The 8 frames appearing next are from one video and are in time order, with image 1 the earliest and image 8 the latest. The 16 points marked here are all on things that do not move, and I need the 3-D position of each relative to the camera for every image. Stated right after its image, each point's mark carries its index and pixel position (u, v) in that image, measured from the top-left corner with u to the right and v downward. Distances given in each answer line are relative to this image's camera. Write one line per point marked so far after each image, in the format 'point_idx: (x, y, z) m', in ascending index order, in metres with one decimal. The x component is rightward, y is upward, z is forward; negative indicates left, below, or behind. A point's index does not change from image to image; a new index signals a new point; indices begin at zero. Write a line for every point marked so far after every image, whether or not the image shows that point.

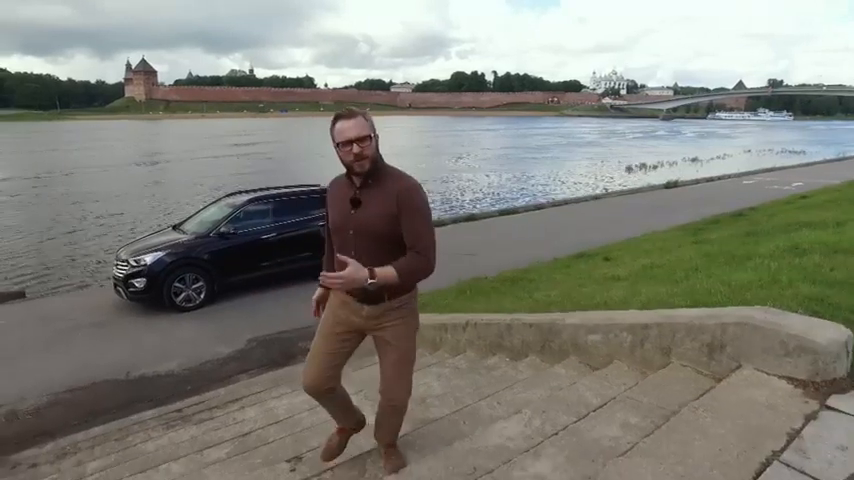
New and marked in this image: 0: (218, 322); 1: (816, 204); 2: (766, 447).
0: (-3.1, -1.2, +8.4) m
1: (+9.9, +0.9, +14.3) m
2: (+1.4, -0.9, +2.4) m
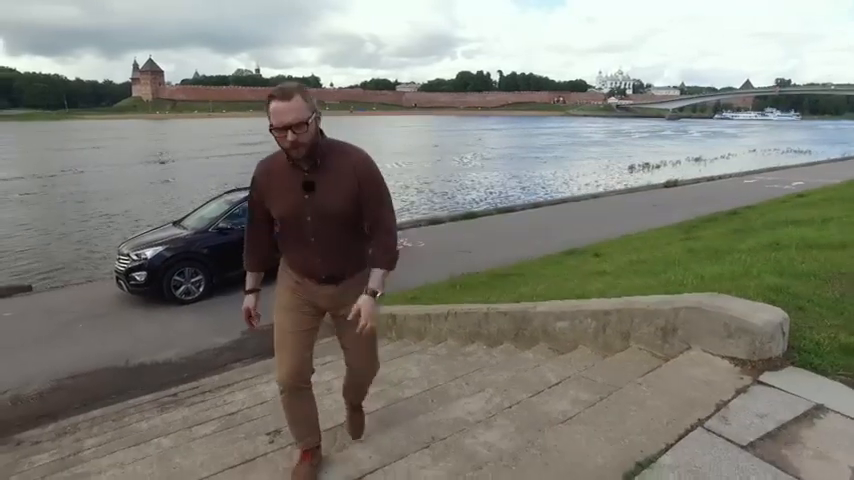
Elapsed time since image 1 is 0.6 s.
0: (-3.2, -1.1, +8.7) m
1: (+9.9, +1.0, +14.4) m
2: (+1.2, -0.8, +2.6) m
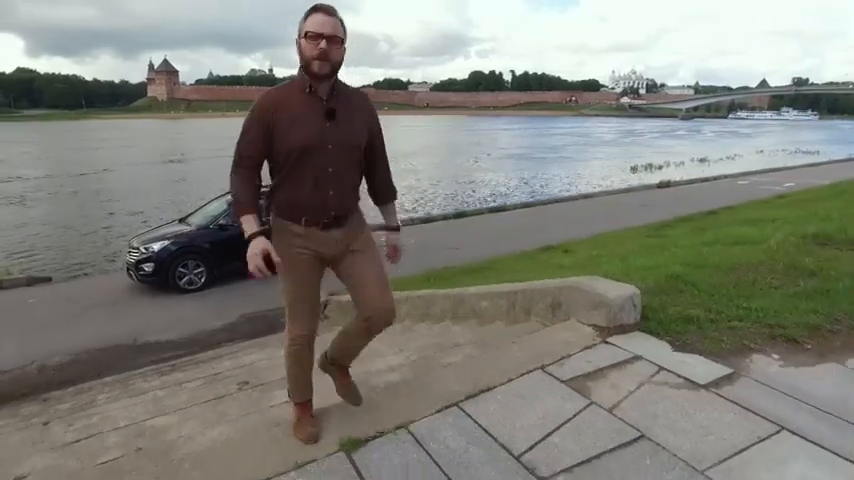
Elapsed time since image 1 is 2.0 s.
0: (-3.6, -1.1, +9.7) m
1: (+9.6, +1.0, +15.1) m
2: (+0.7, -0.8, +3.5) m
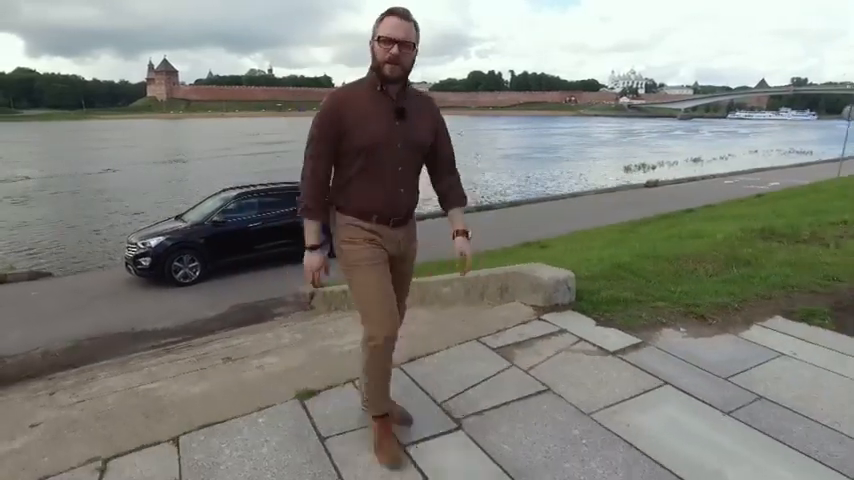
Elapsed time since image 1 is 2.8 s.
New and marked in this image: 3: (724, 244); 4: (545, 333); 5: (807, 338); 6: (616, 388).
0: (-4.0, -1.0, +10.3) m
1: (+9.3, +1.1, +15.7) m
2: (+0.4, -0.7, +4.1) m
3: (+3.8, 0.0, +7.2) m
4: (+0.8, -0.7, +4.1) m
5: (+2.7, -0.7, +4.0) m
6: (+1.1, -0.8, +3.2) m
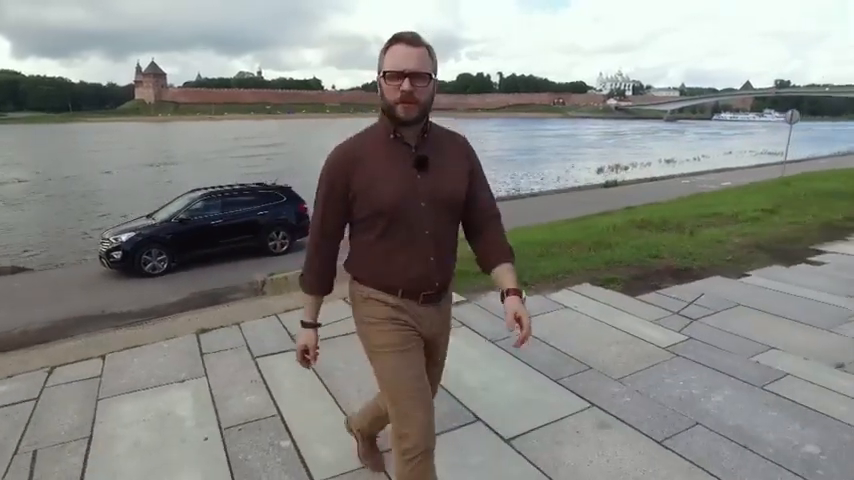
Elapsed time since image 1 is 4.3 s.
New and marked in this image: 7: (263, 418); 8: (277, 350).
0: (-5.2, -0.9, +11.5) m
1: (+8.0, +1.2, +17.1) m
2: (-0.7, -0.5, +5.4) m
3: (+2.6, +0.1, +8.5) m
4: (-0.3, -0.5, +5.4) m
5: (+1.6, -0.5, +5.3) m
6: (0.0, -0.6, +4.5) m
7: (-0.9, -1.0, +3.1) m
8: (-1.1, -0.8, +4.0) m
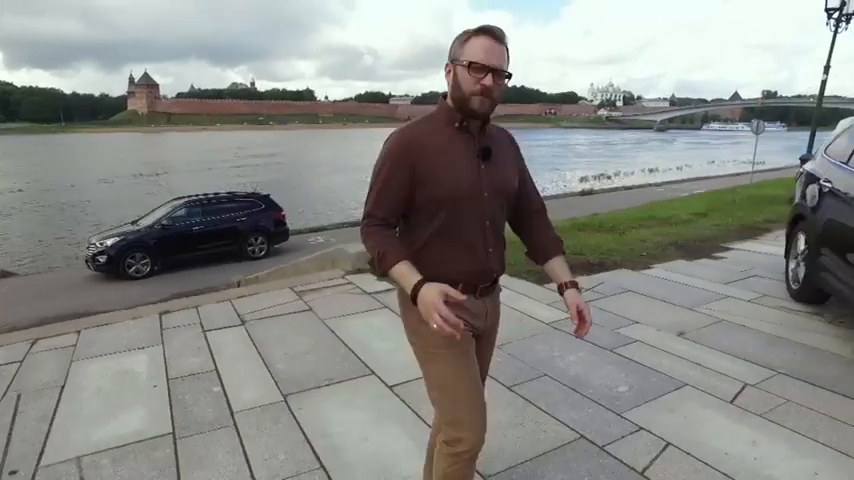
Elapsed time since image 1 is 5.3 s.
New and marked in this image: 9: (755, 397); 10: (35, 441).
0: (-5.9, -1.0, +12.2) m
1: (+7.2, +1.1, +18.1) m
2: (-1.4, -0.5, +6.2) m
3: (+1.9, +0.1, +9.4) m
4: (-0.9, -0.5, +6.2) m
5: (+0.9, -0.5, +6.1) m
6: (-0.7, -0.6, +5.3) m
7: (-1.6, -0.9, +3.9) m
8: (-1.7, -0.7, +4.8) m
9: (+2.0, -0.9, +3.4) m
10: (-2.1, -1.1, +3.1) m
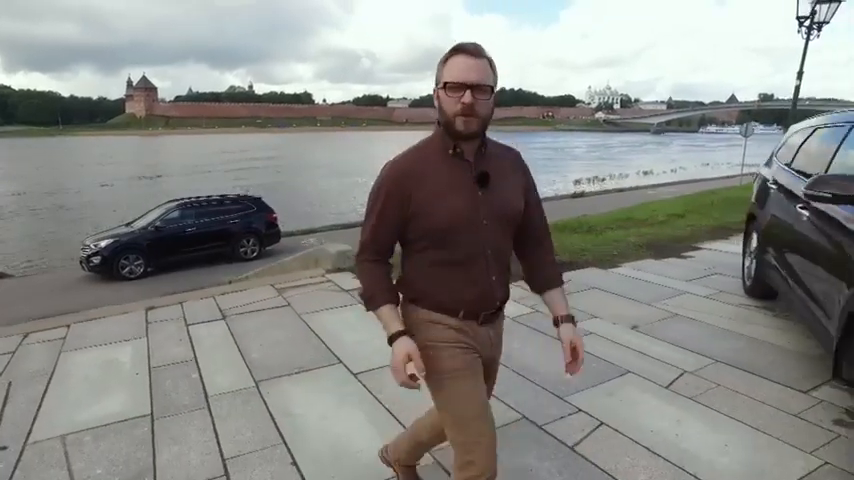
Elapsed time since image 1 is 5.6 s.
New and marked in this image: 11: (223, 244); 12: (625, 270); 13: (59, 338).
0: (-6.2, -1.0, +12.5) m
1: (+6.9, +1.0, +18.4) m
2: (-1.7, -0.5, +6.5) m
3: (+1.6, +0.1, +9.7) m
4: (-1.2, -0.5, +6.5) m
5: (+0.6, -0.5, +6.4) m
6: (-0.9, -0.6, +5.6) m
7: (-1.8, -0.9, +4.2) m
8: (-2.0, -0.7, +5.1) m
9: (+1.7, -0.9, +3.7) m
10: (-2.4, -1.1, +3.4) m
11: (-5.2, -0.1, +14.5) m
12: (+2.4, -0.4, +6.9) m
13: (-3.1, -0.8, +4.7) m
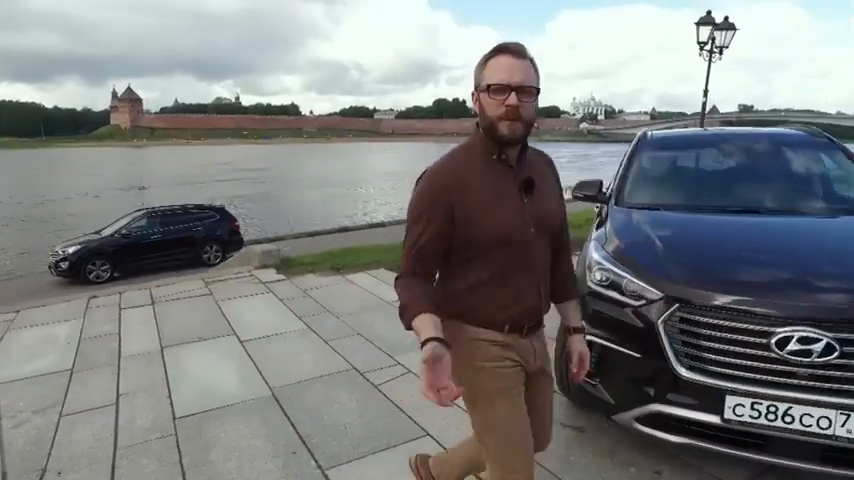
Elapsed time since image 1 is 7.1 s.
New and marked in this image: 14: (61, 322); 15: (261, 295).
0: (-7.5, -1.2, +13.4) m
1: (+5.5, +0.9, +19.5) m
2: (-2.8, -0.5, +7.4) m
3: (+0.4, 0.0, +10.7) m
4: (-2.4, -0.5, +7.4) m
5: (-0.5, -0.5, +7.4) m
6: (-2.1, -0.6, +6.5) m
7: (-2.9, -0.9, +5.1) m
8: (-3.1, -0.7, +6.0) m
9: (+0.6, -0.9, +4.7) m
10: (-3.5, -1.0, +4.3) m
11: (-6.5, -0.3, +15.4) m
12: (+1.3, -0.4, +7.9) m
13: (-4.2, -0.8, +5.7) m
14: (-3.6, -0.8, +5.5) m
15: (-1.8, -0.6, +6.2) m
